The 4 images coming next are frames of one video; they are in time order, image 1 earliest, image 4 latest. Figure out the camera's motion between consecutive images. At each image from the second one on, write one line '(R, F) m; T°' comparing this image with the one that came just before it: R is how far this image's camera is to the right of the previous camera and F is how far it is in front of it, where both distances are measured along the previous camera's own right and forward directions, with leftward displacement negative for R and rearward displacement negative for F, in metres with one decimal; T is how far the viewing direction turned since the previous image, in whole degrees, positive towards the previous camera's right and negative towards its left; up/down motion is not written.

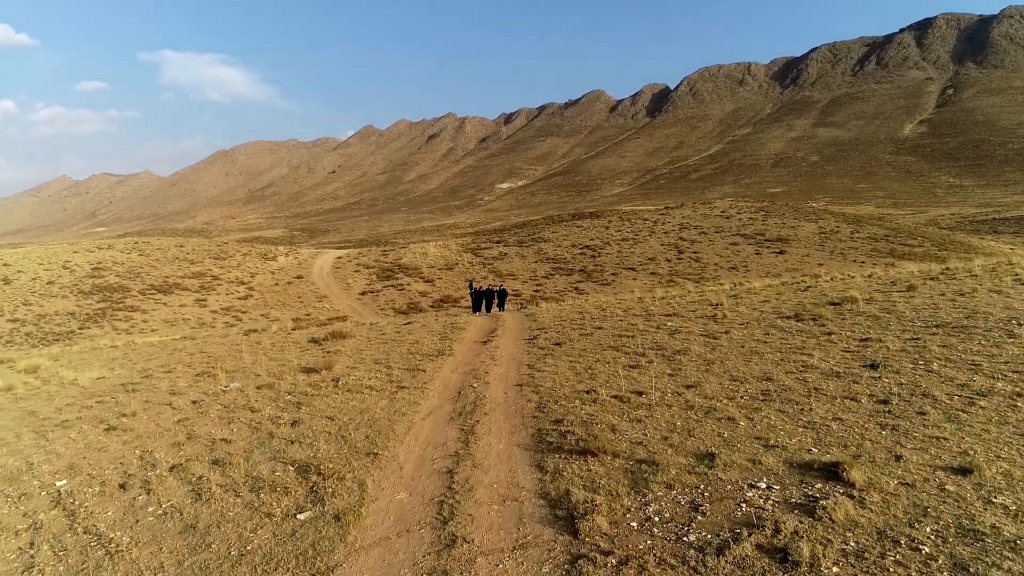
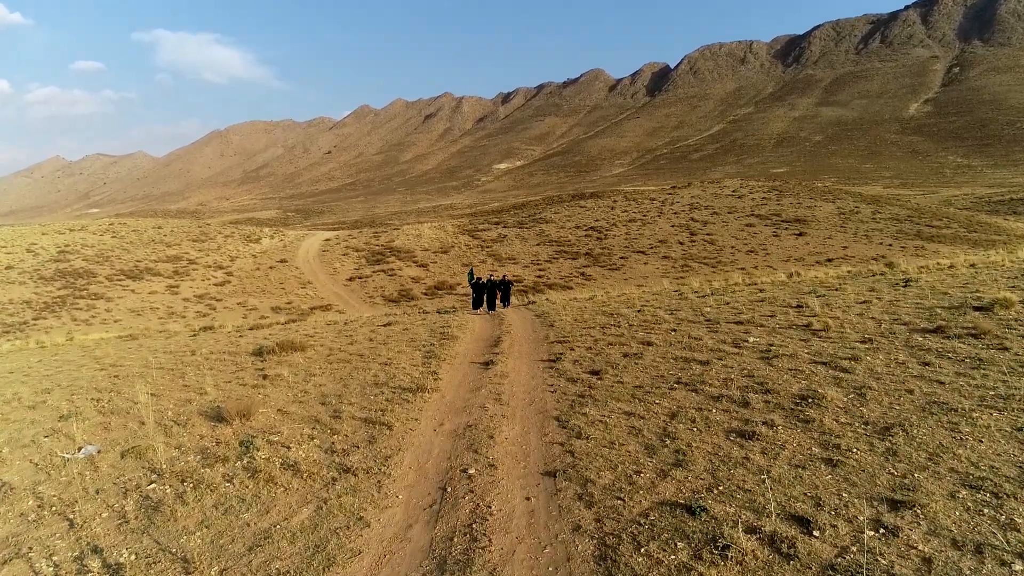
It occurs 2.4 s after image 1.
(-0.2, +4.4) m; 0°
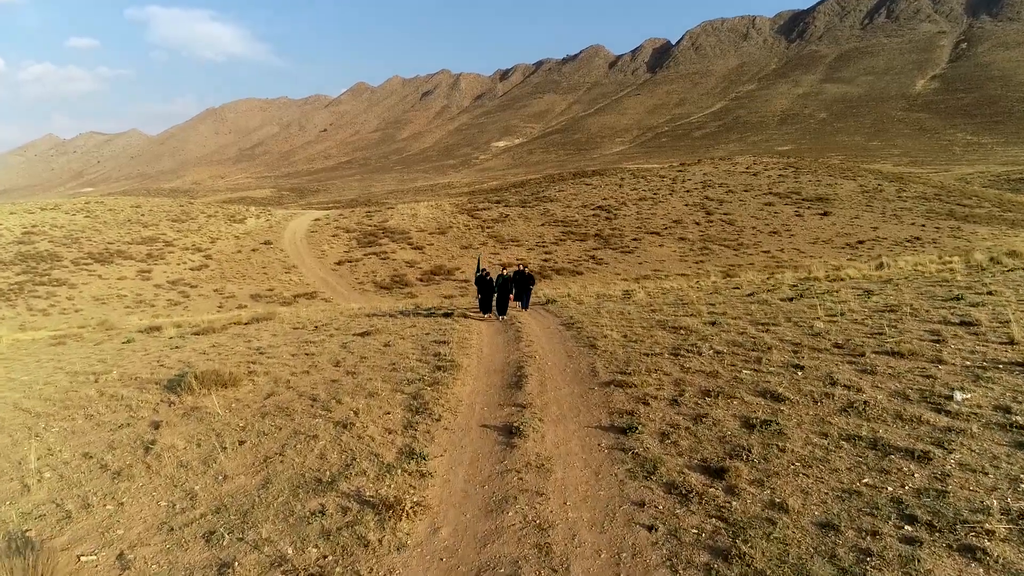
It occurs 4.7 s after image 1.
(-0.4, +4.1) m; 0°
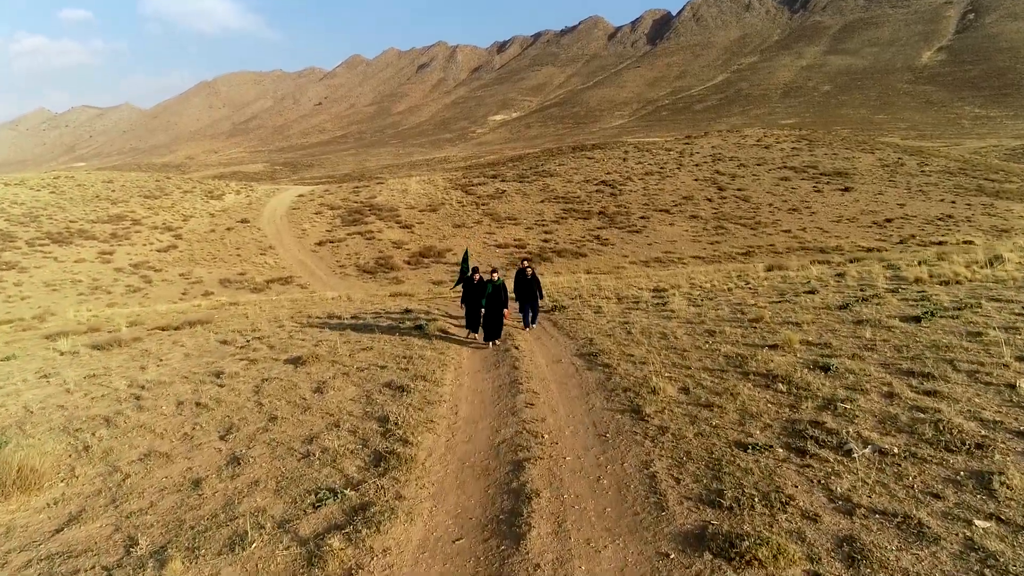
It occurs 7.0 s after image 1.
(0.0, +3.8) m; 0°
